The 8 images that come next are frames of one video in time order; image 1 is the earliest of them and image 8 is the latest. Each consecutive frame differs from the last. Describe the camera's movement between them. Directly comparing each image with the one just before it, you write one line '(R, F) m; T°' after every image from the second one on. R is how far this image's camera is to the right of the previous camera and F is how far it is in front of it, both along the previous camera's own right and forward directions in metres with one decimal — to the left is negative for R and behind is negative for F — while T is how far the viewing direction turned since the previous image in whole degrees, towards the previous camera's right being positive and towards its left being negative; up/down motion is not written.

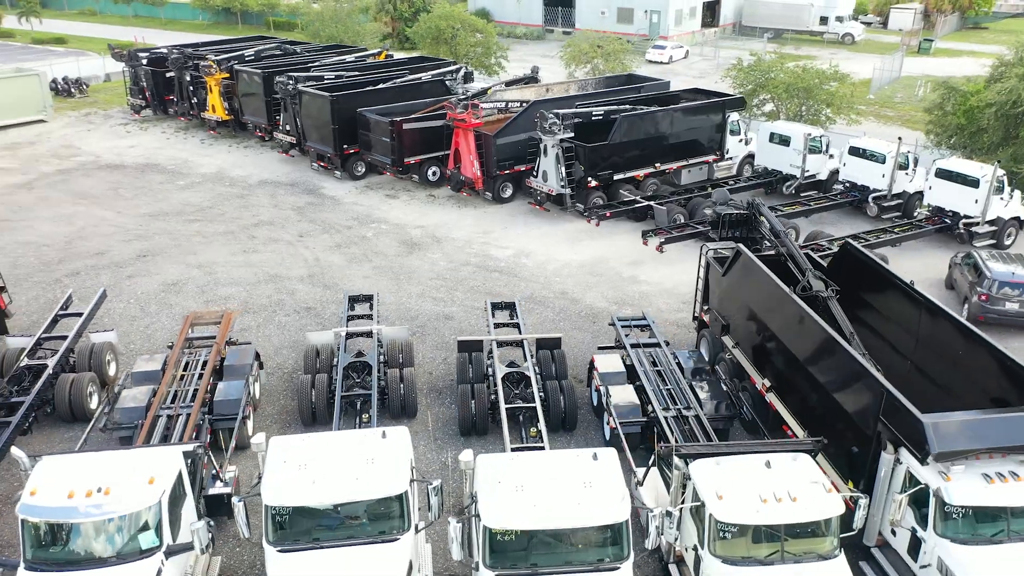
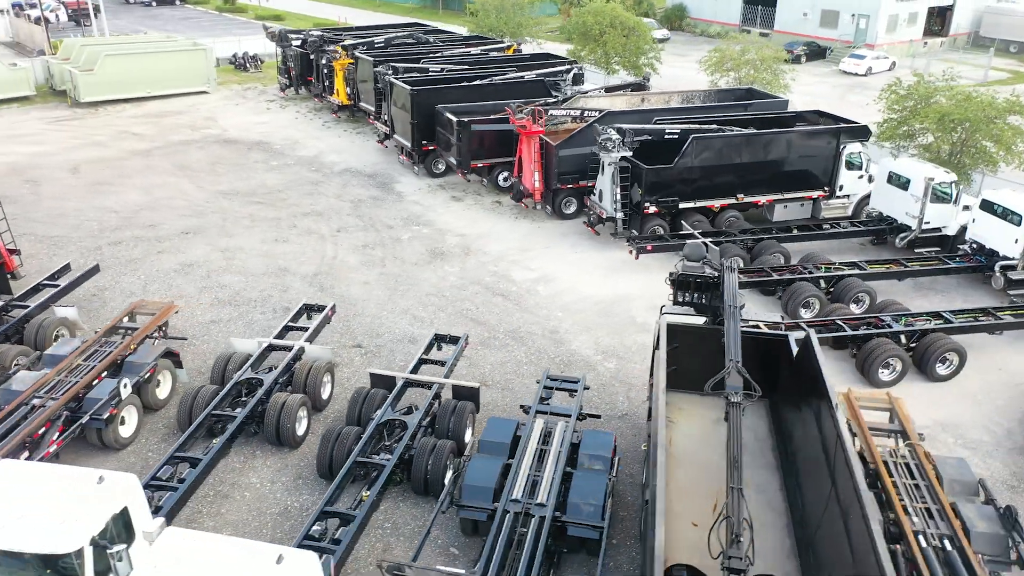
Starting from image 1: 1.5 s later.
(+3.7, +1.8) m; -16°
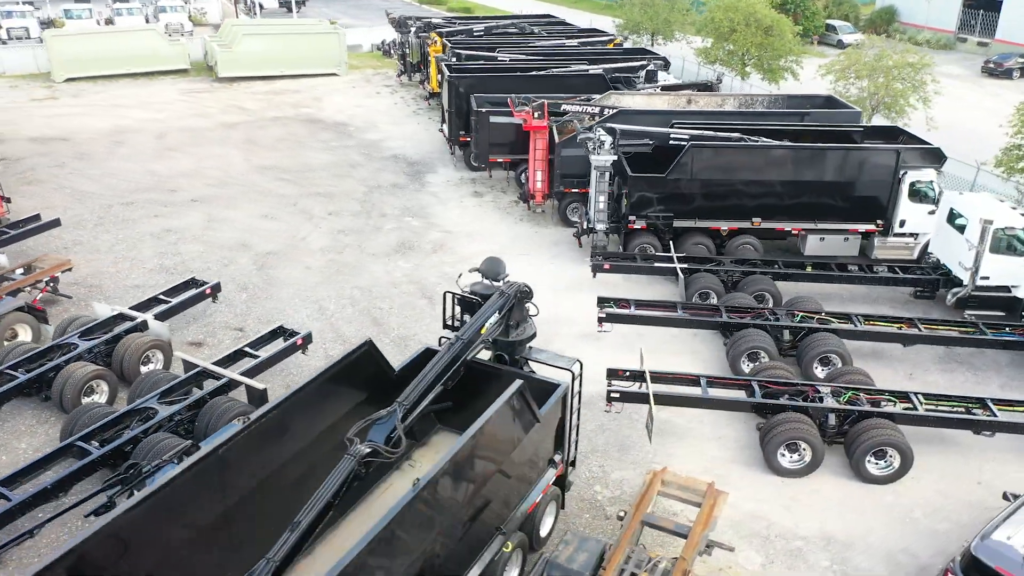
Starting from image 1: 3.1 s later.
(+4.8, +2.1) m; -17°
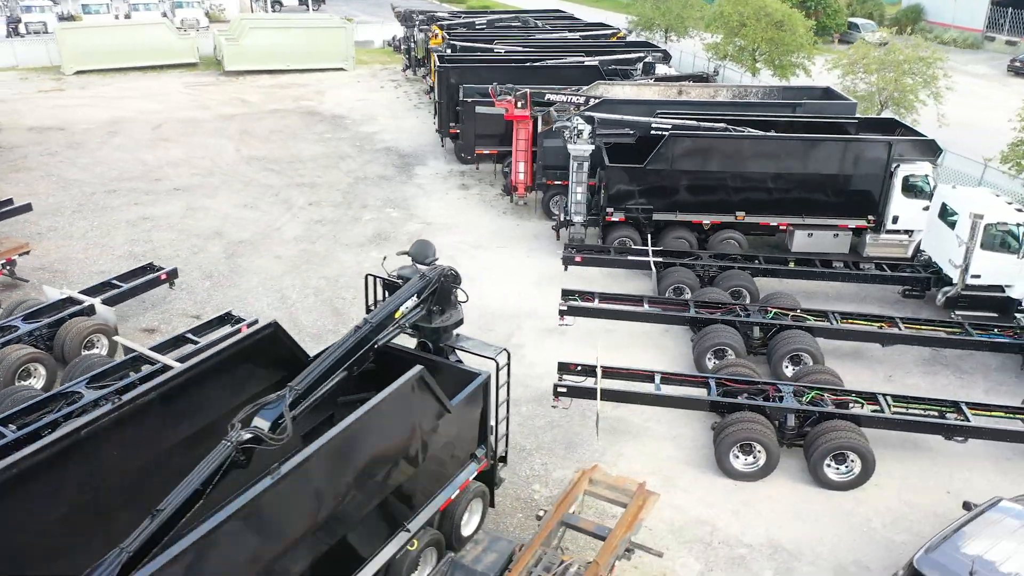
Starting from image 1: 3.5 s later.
(+1.0, +0.5) m; -2°
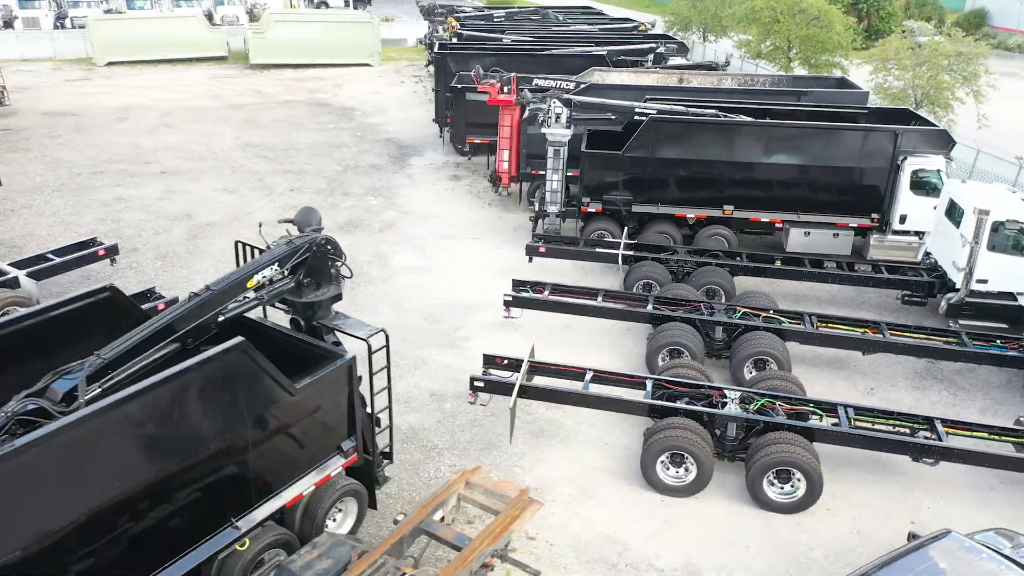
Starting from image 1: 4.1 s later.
(+1.5, +0.9) m; -4°
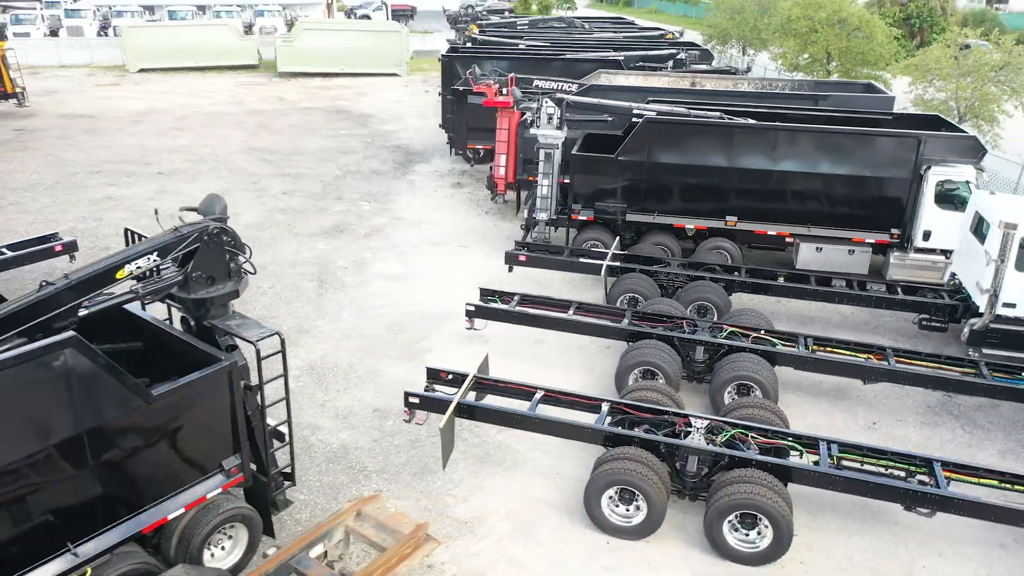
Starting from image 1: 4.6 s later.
(+1.0, +0.9) m; -4°
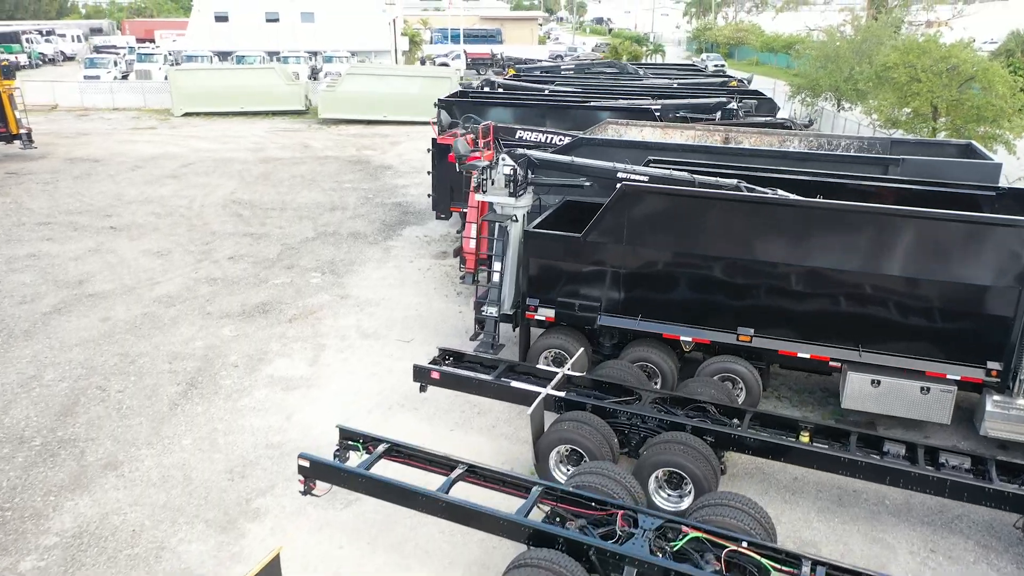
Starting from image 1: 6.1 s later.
(+1.8, +3.2) m; -7°
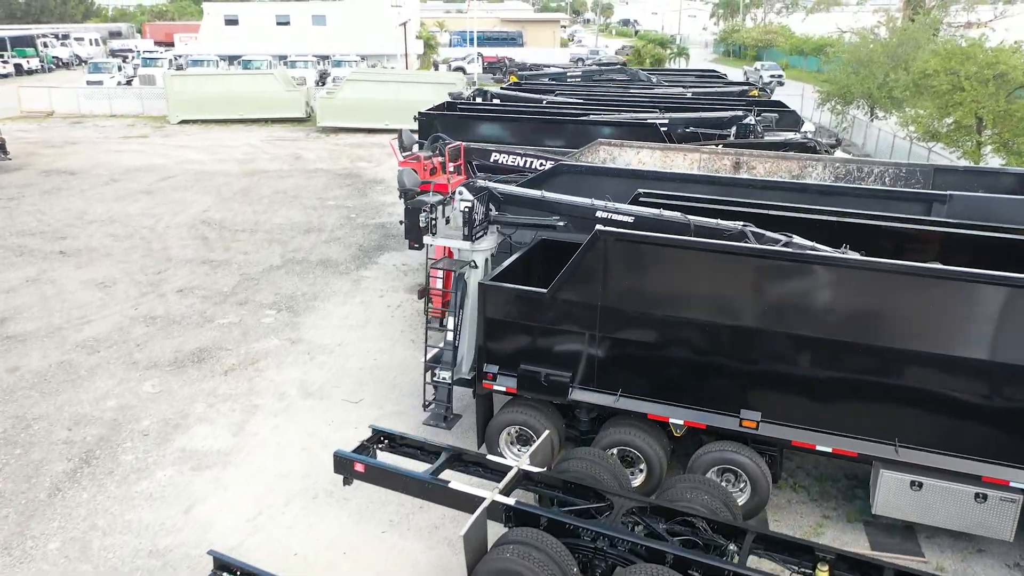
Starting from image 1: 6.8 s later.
(+0.6, +1.5) m; -2°
